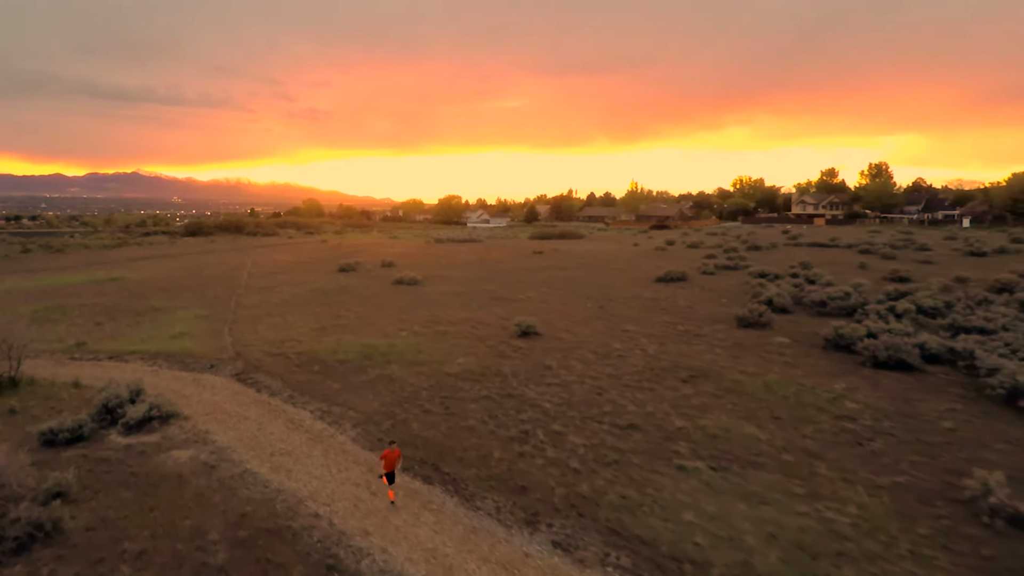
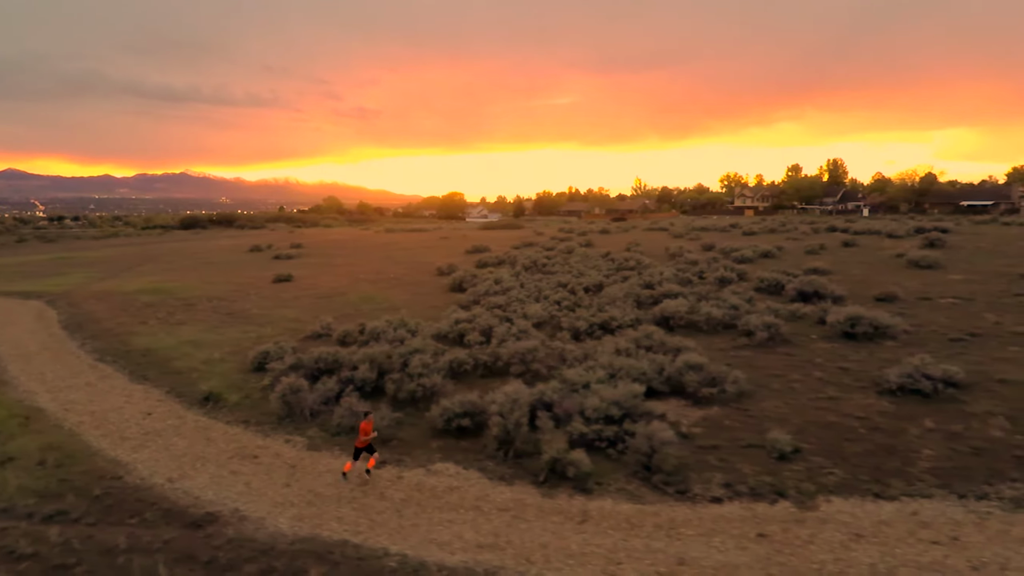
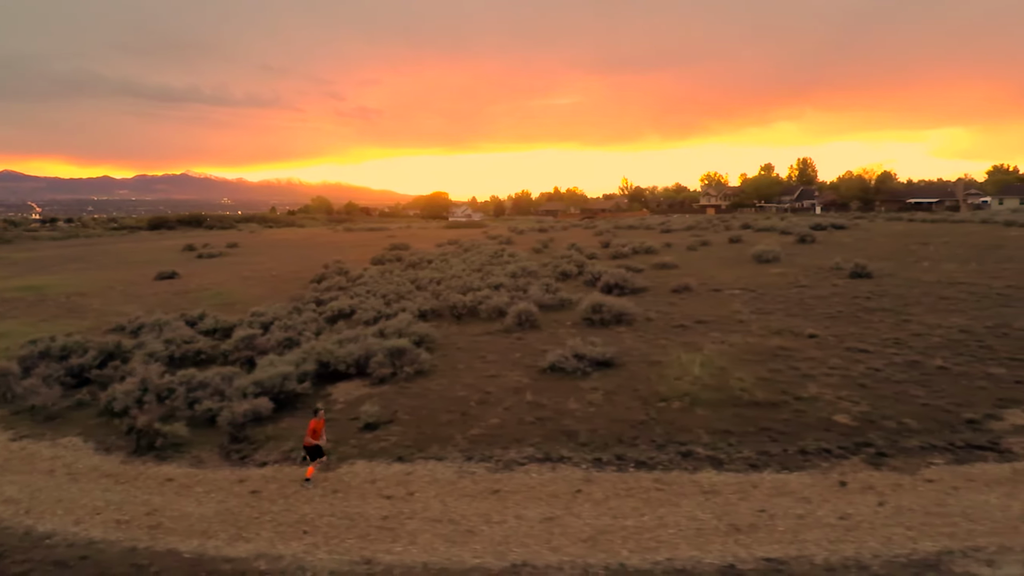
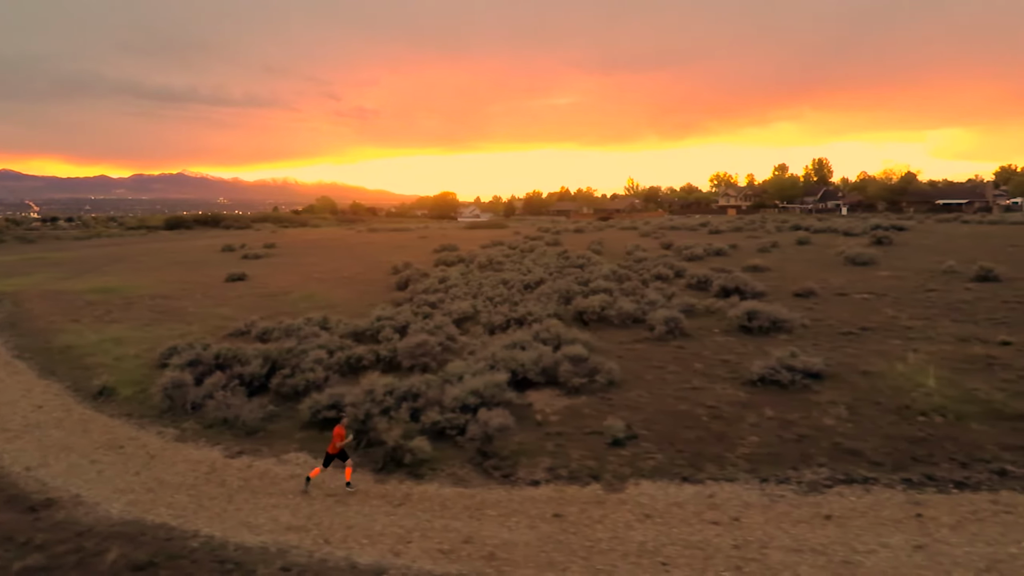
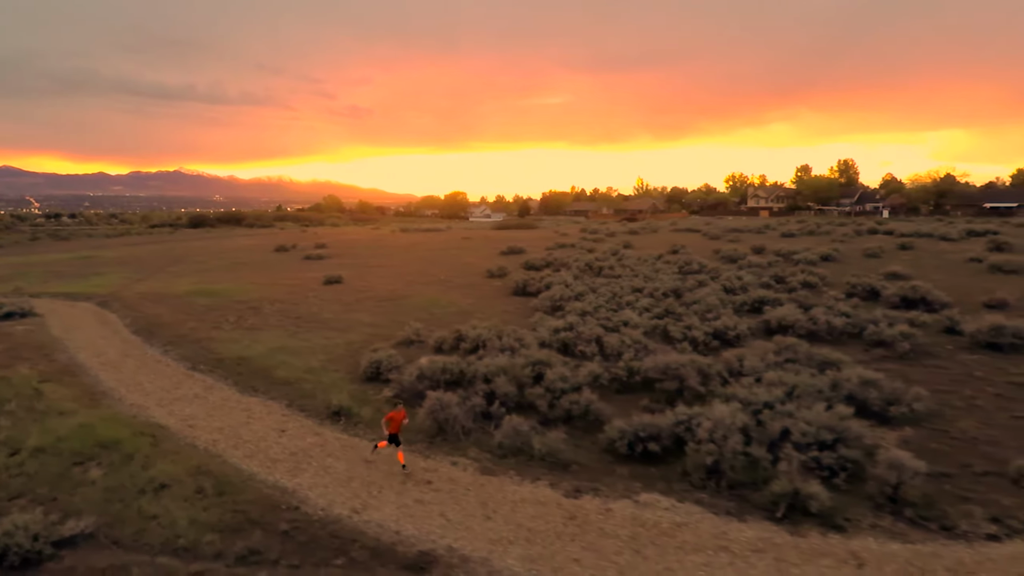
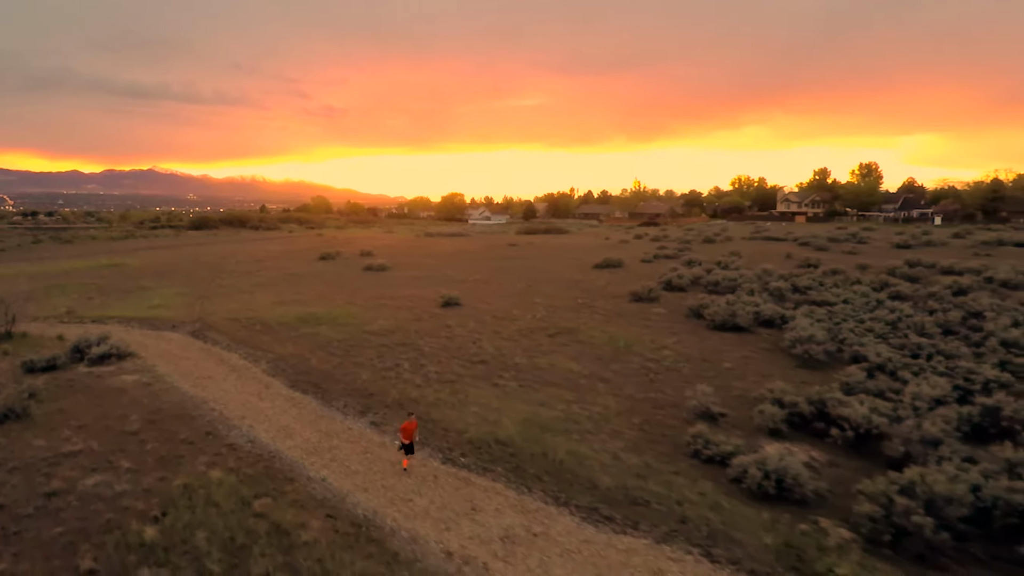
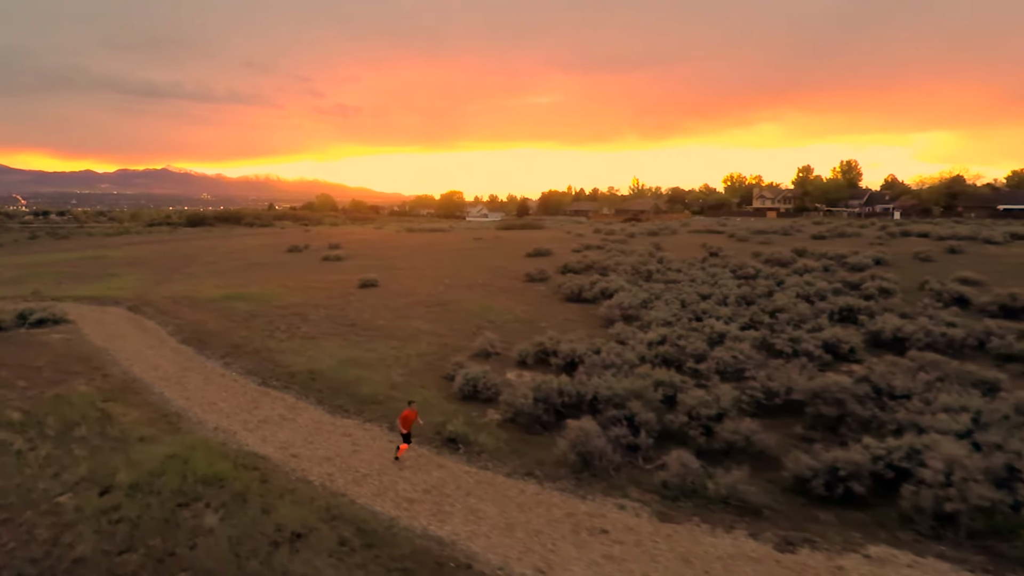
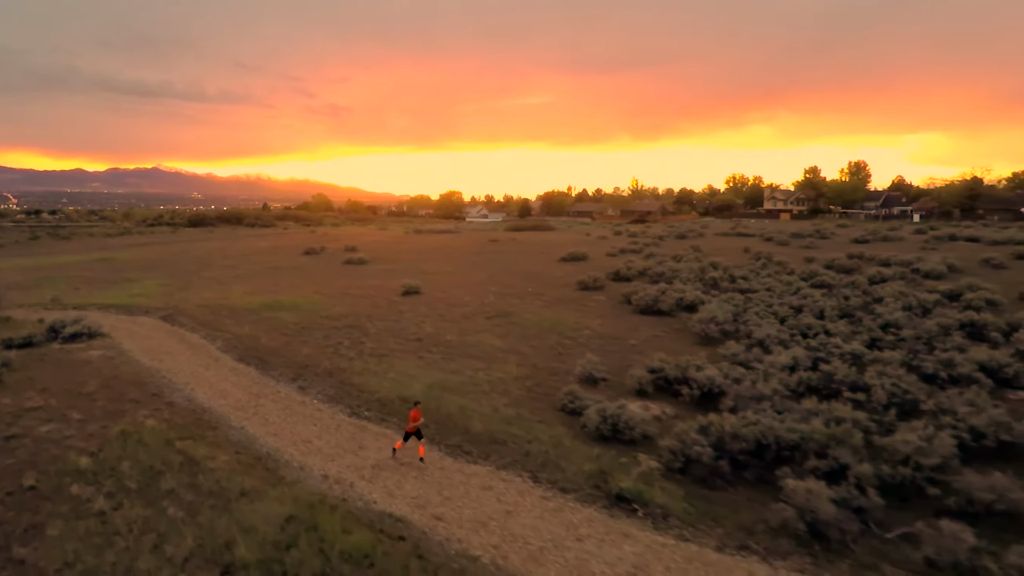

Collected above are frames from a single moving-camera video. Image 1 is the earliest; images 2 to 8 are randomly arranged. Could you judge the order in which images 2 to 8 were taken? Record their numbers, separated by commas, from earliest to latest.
6, 8, 7, 5, 2, 4, 3
